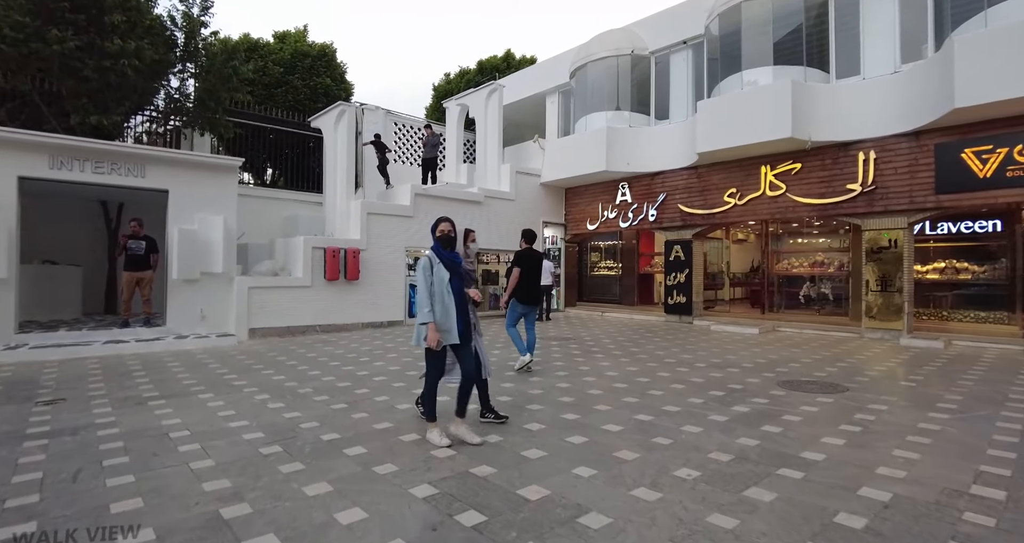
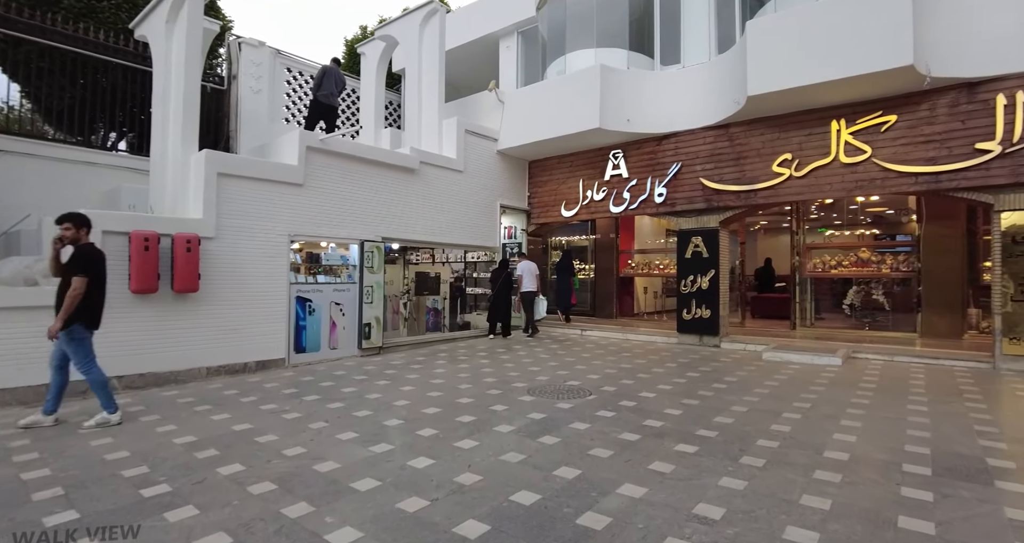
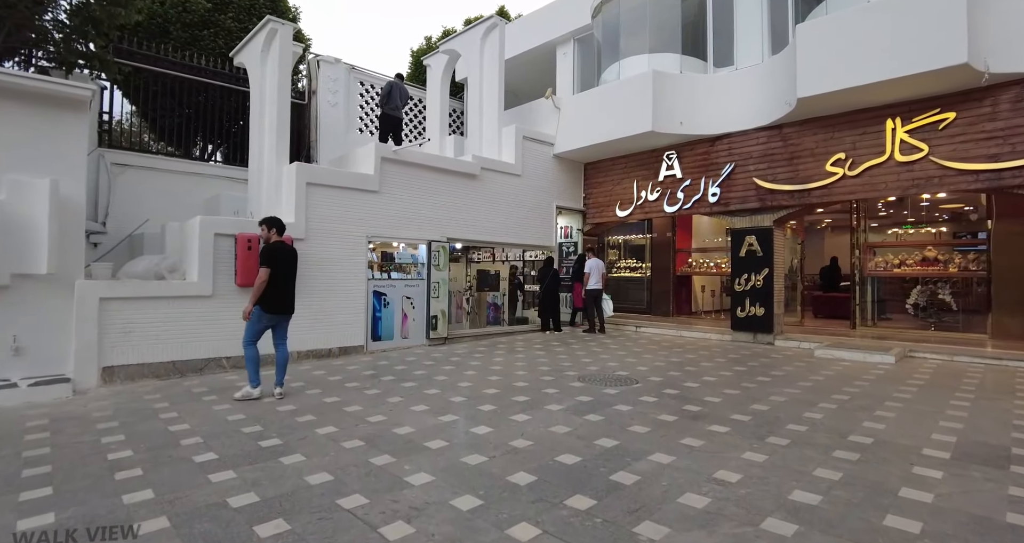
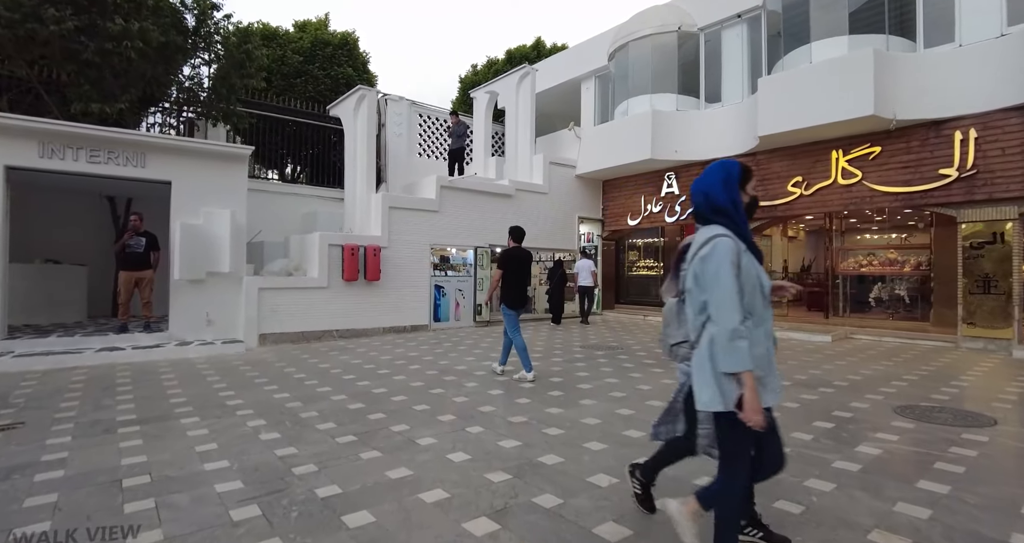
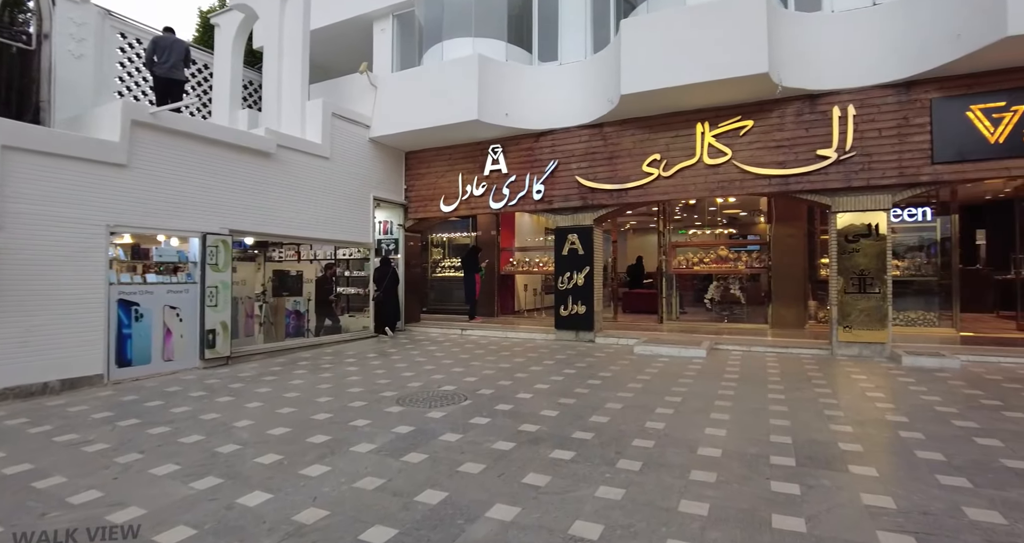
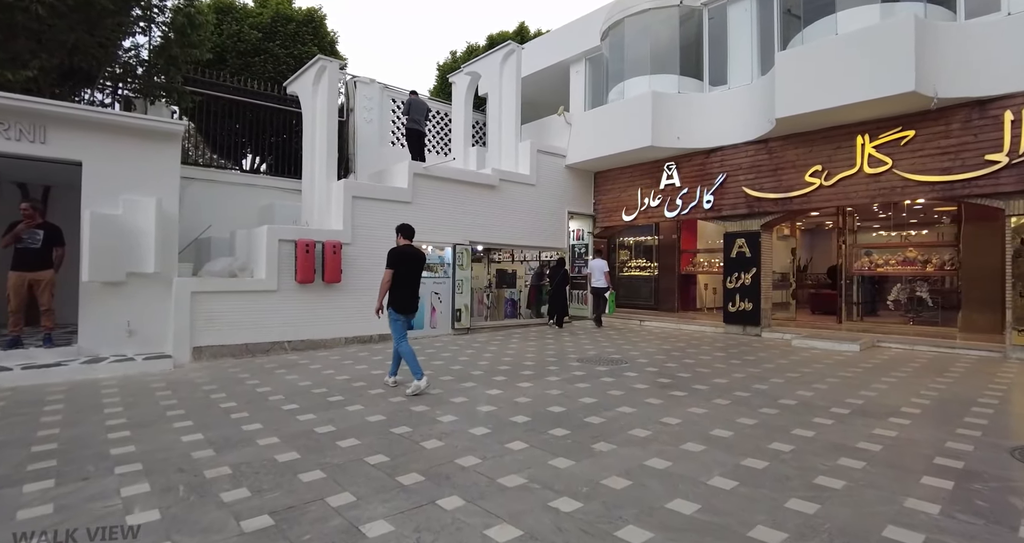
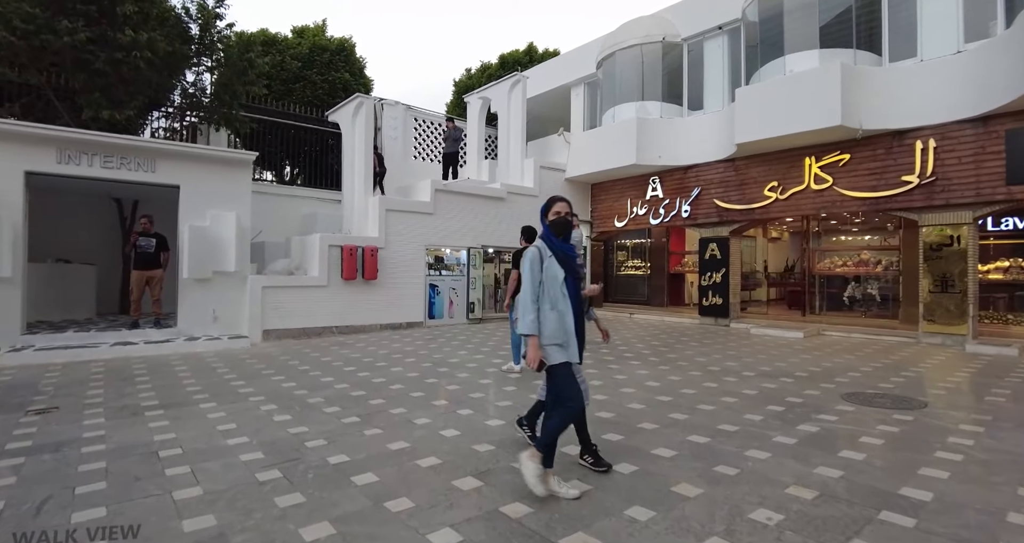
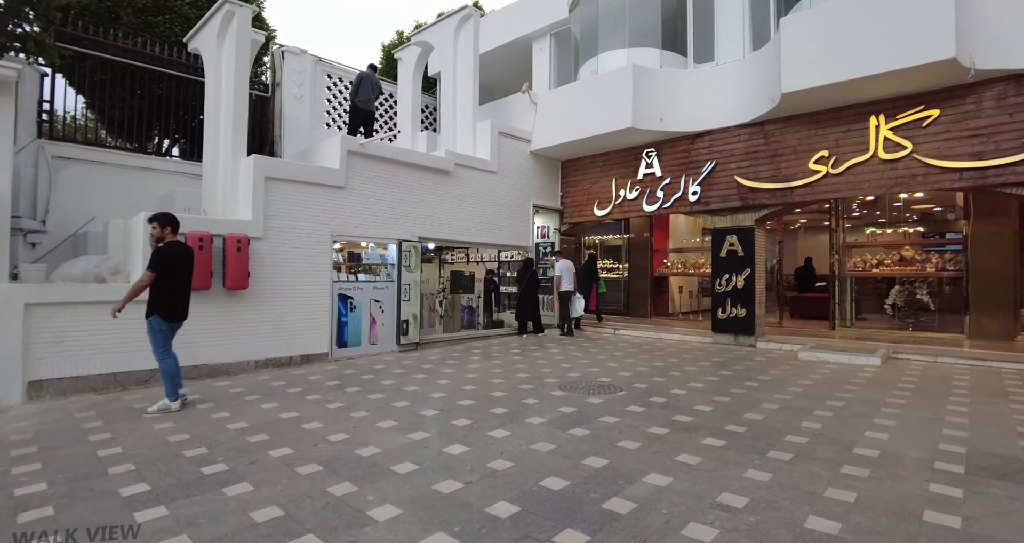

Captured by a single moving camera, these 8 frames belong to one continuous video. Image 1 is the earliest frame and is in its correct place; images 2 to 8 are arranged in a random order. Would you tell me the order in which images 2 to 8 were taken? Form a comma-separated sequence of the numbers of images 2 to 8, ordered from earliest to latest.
7, 4, 6, 3, 8, 2, 5
